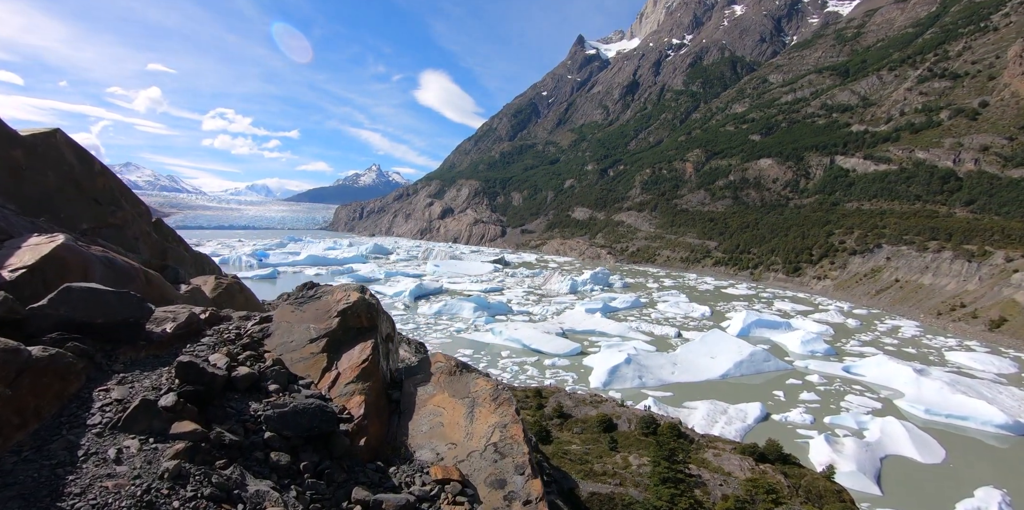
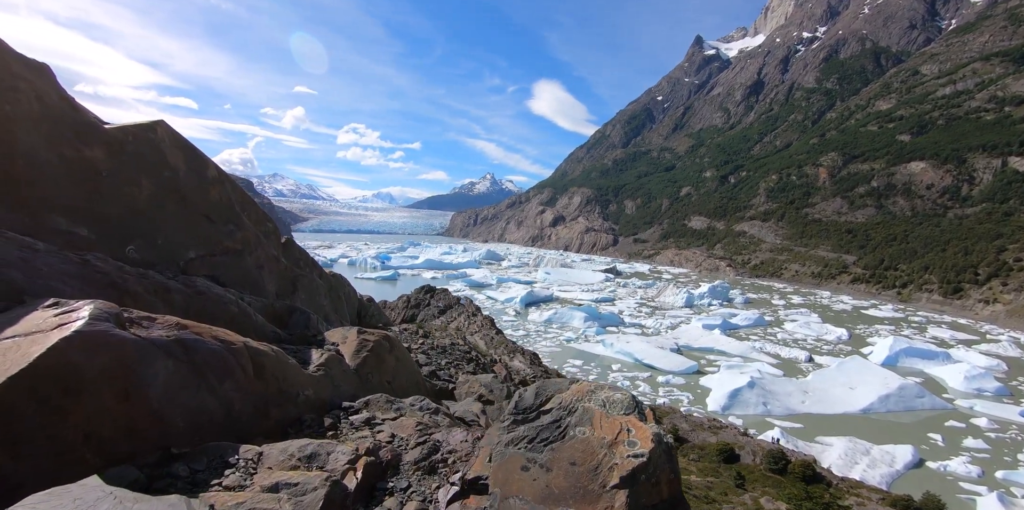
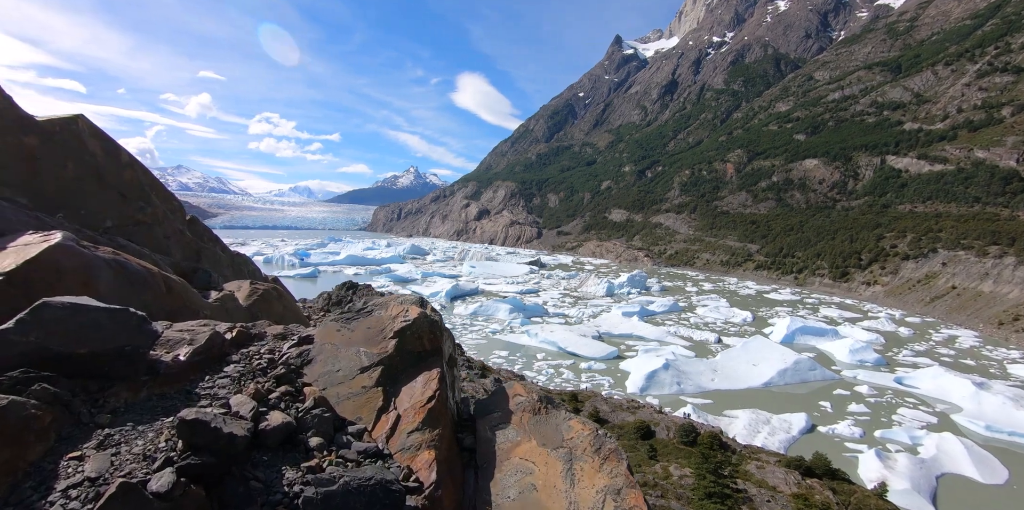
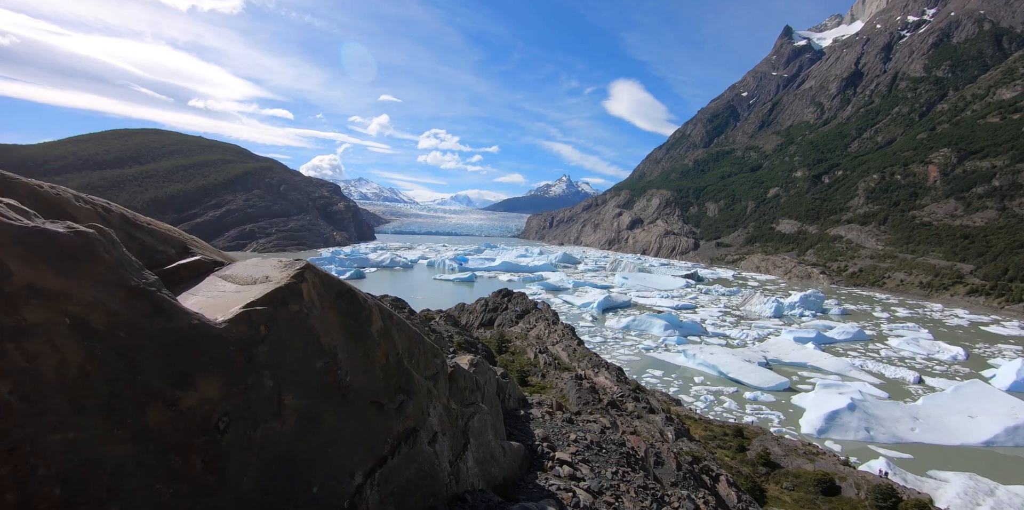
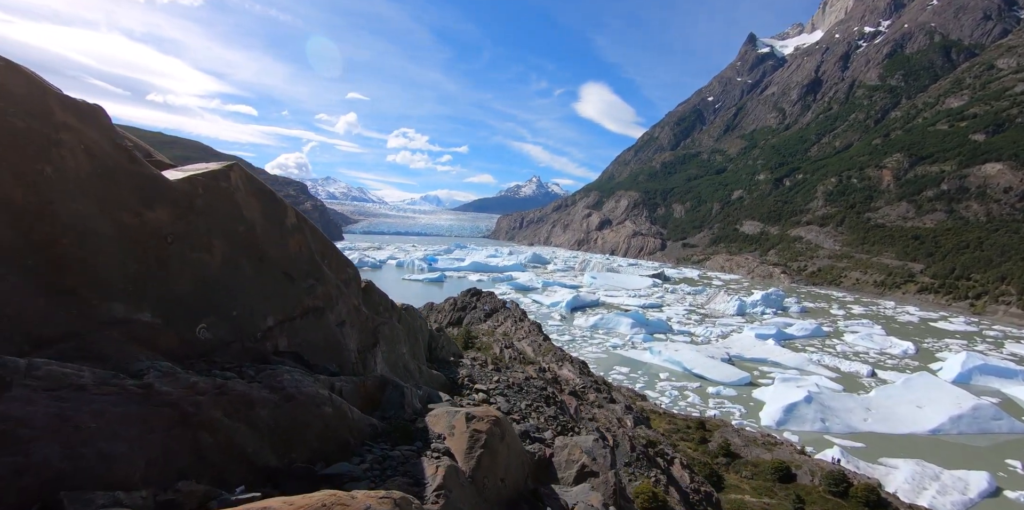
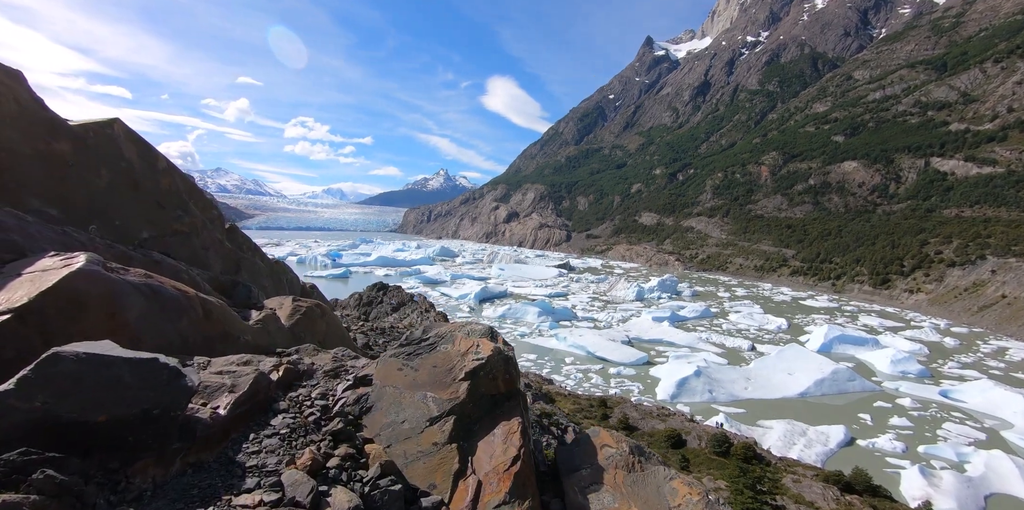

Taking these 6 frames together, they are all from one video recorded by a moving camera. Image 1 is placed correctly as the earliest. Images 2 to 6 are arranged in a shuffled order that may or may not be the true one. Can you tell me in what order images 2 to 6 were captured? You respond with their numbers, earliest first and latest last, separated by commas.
3, 6, 2, 5, 4
